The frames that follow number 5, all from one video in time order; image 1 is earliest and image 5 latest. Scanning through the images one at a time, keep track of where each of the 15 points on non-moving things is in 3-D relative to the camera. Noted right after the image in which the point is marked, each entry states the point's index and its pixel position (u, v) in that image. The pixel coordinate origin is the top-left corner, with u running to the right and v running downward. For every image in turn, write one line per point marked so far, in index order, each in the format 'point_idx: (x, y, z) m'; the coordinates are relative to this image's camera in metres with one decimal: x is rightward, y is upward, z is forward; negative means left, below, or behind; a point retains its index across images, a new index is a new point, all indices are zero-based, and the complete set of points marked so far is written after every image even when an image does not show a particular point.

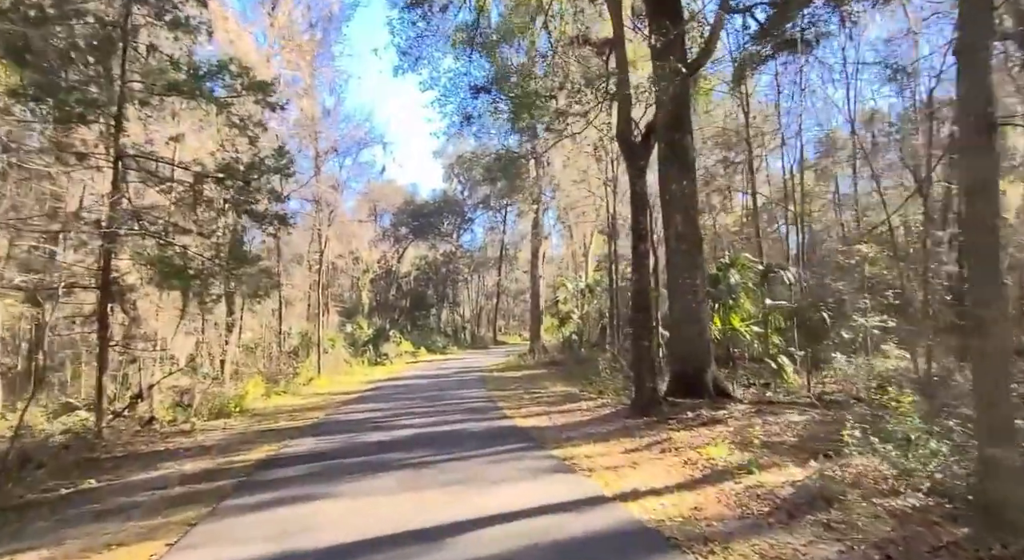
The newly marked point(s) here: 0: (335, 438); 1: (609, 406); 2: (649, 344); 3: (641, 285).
0: (-2.5, -2.3, +9.4) m
1: (+1.7, -2.2, +11.3) m
2: (+2.0, -0.9, +9.6) m
3: (+1.9, -0.1, +9.6) m
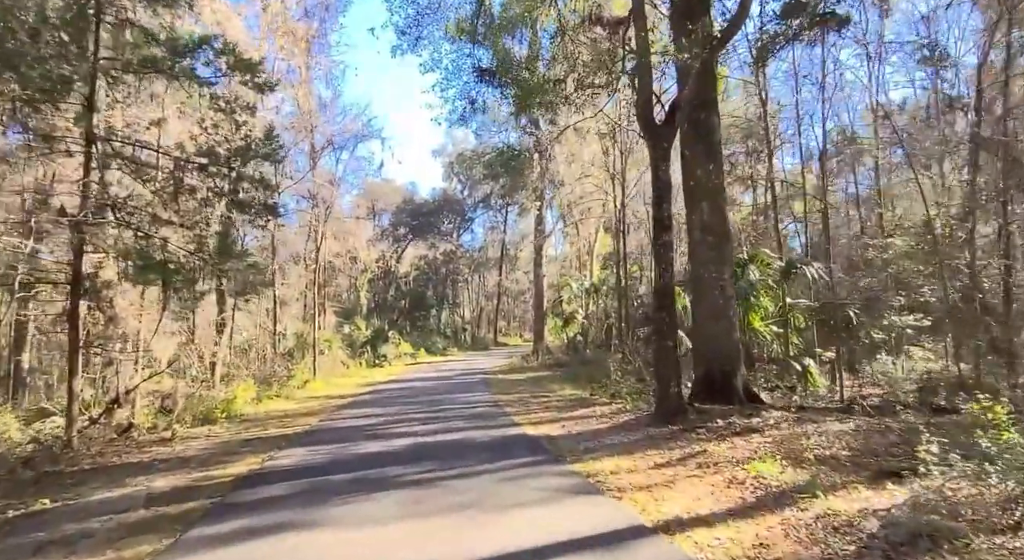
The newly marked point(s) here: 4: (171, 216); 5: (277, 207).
0: (-2.4, -2.2, +8.5) m
1: (+1.8, -2.1, +10.4) m
2: (+2.1, -0.9, +8.7) m
3: (+2.0, 0.0, +8.7) m
4: (-5.6, +1.1, +10.7) m
5: (-4.2, +1.3, +11.6) m
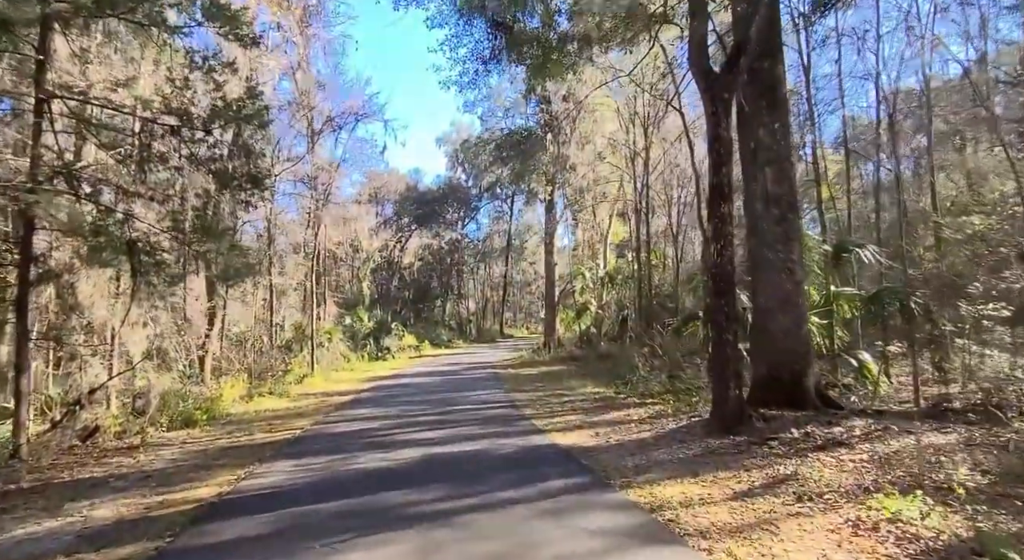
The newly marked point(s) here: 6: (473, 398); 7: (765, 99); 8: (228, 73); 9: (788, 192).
0: (-2.1, -2.0, +7.1) m
1: (+2.1, -1.9, +8.9) m
2: (+2.5, -0.6, +7.2) m
3: (+2.3, +0.2, +7.3) m
4: (-5.3, +1.3, +9.3) m
5: (-3.8, +1.6, +10.1) m
6: (-0.8, -2.3, +12.8) m
7: (+3.0, +2.1, +7.7) m
8: (-4.4, +3.2, +10.0) m
9: (+3.2, +1.0, +7.6) m
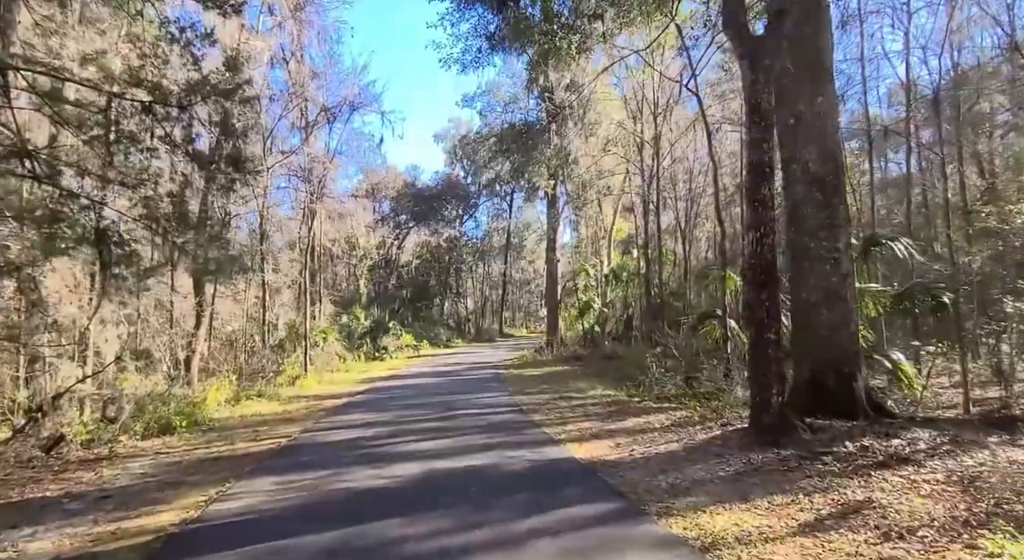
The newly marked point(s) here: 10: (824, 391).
0: (-2.0, -1.9, +6.2) m
1: (+2.2, -1.8, +8.0) m
2: (+2.6, -0.6, +6.4) m
3: (+2.4, +0.3, +6.4) m
4: (-5.2, +1.4, +8.4) m
5: (-3.7, +1.6, +9.2) m
6: (-0.7, -2.2, +12.0) m
7: (+3.1, +2.2, +6.9) m
8: (-4.3, +3.3, +9.1) m
9: (+3.3, +1.1, +6.8) m
10: (+3.2, -1.1, +6.6) m
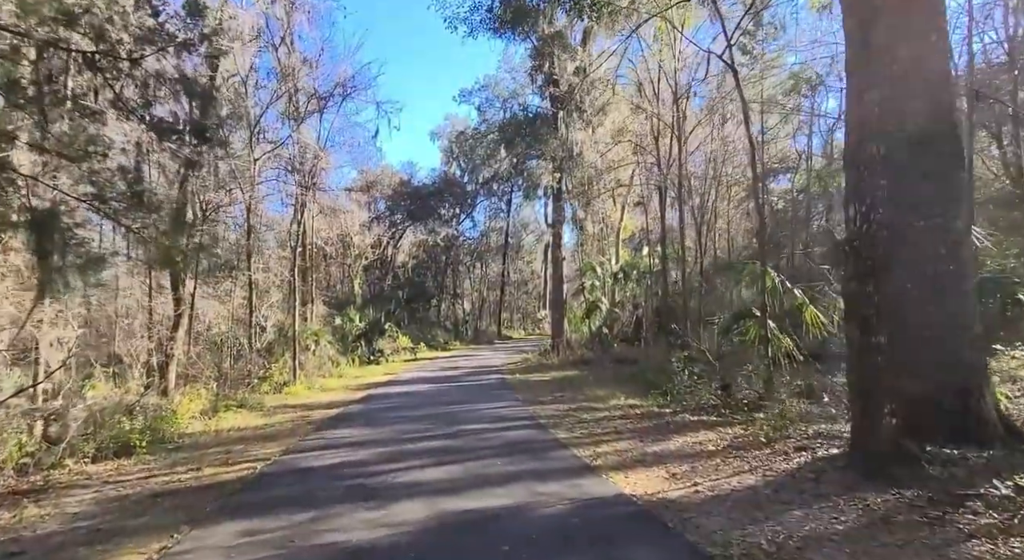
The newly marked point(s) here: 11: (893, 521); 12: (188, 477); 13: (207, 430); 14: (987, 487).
0: (-1.7, -1.8, +4.7) m
1: (+2.5, -1.7, +6.6) m
2: (+2.8, -0.5, +4.9) m
3: (+2.7, +0.4, +5.0) m
4: (-5.0, +1.5, +6.9) m
5: (-3.5, +1.7, +7.7) m
6: (-0.4, -2.1, +10.5) m
7: (+3.4, +2.3, +5.5) m
8: (-4.0, +3.3, +7.6) m
9: (+3.6, +1.2, +5.3) m
10: (+3.4, -1.0, +5.2) m
11: (+2.4, -1.5, +4.1) m
12: (-3.5, -2.1, +7.2) m
13: (-5.0, -2.4, +10.7) m
14: (+3.2, -1.4, +4.3) m
